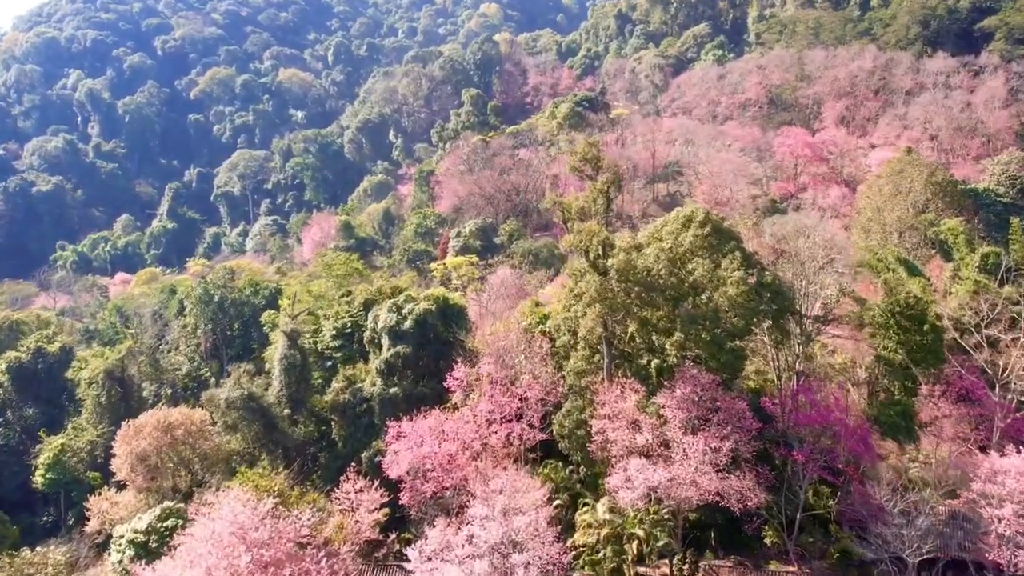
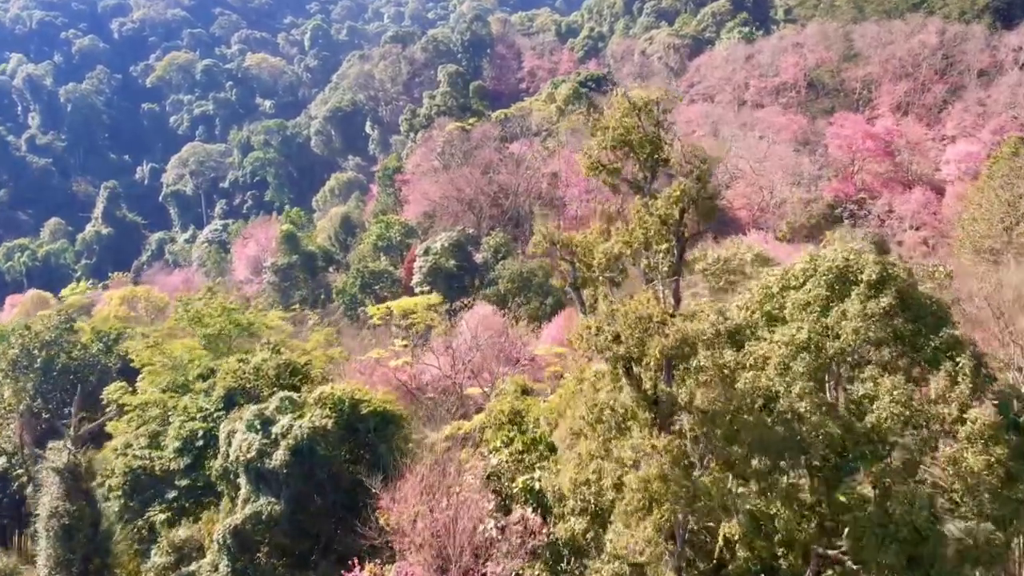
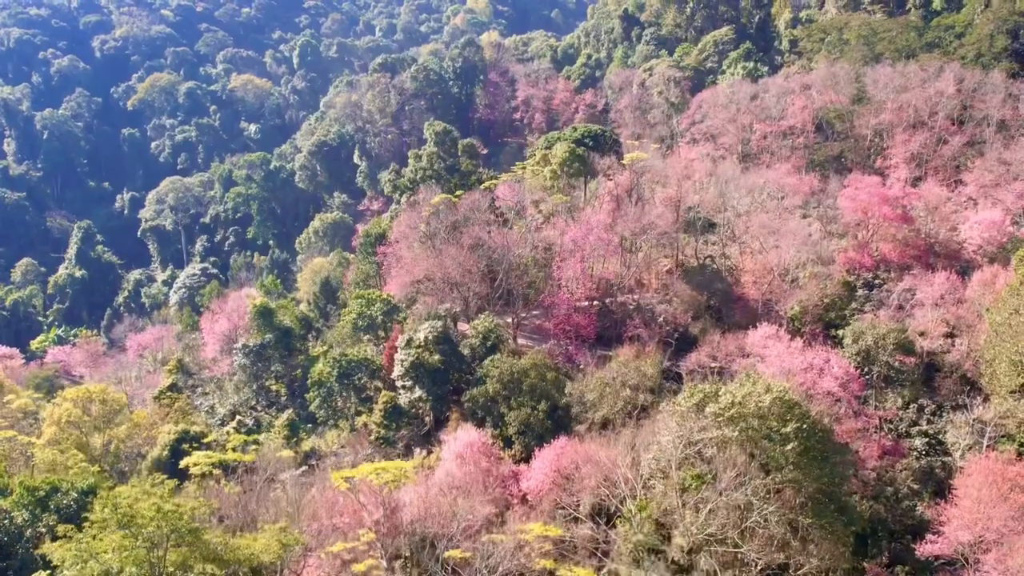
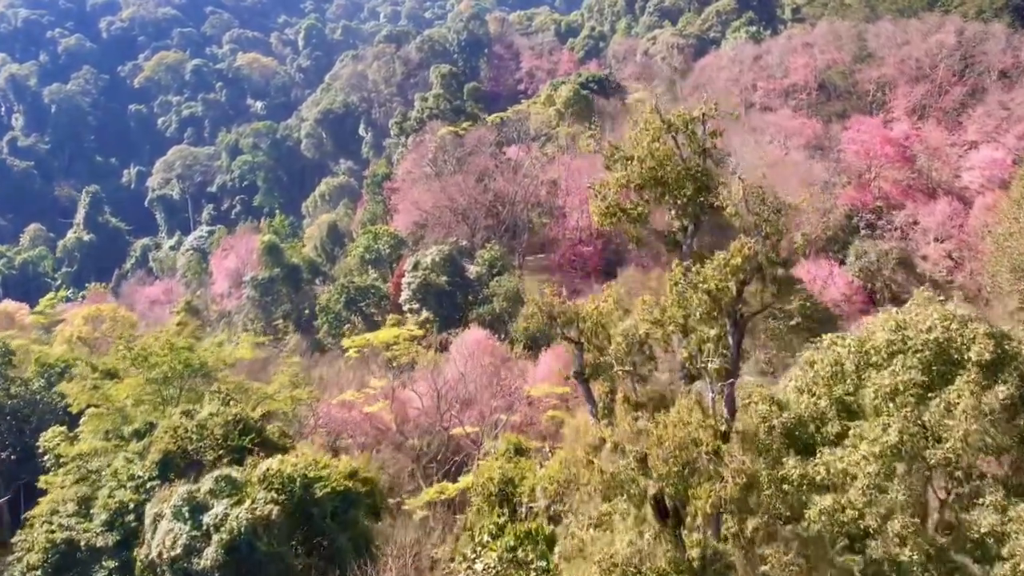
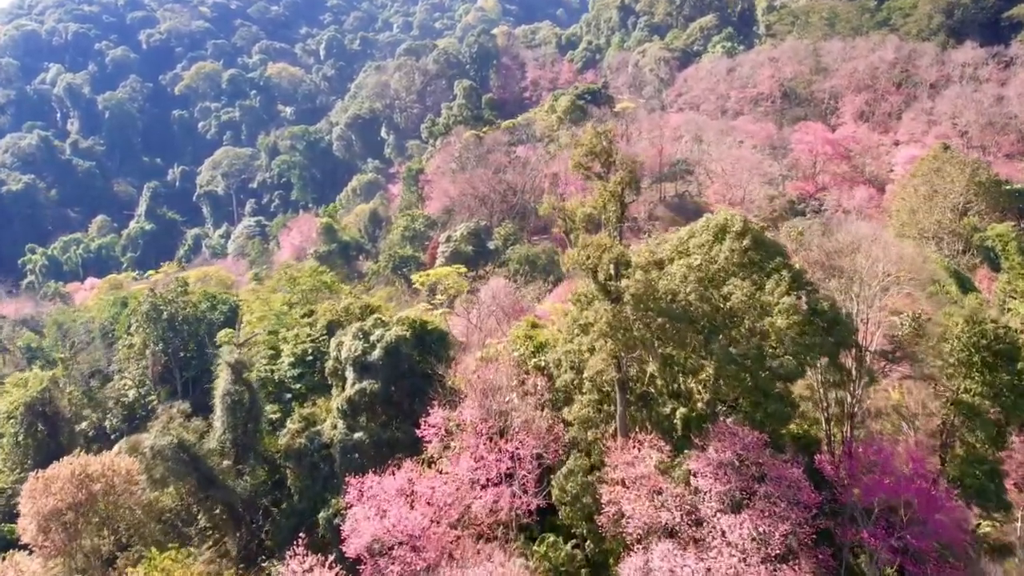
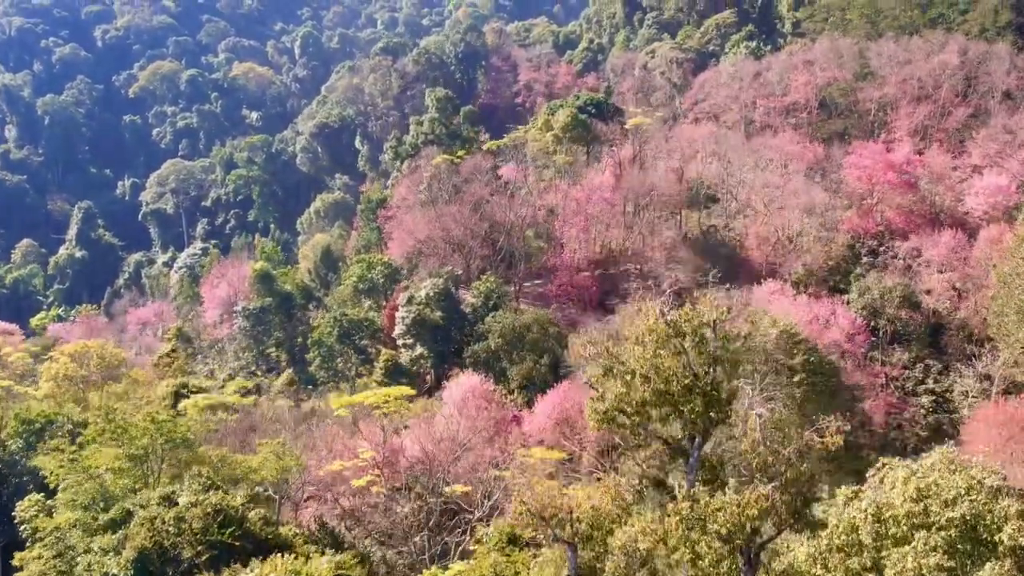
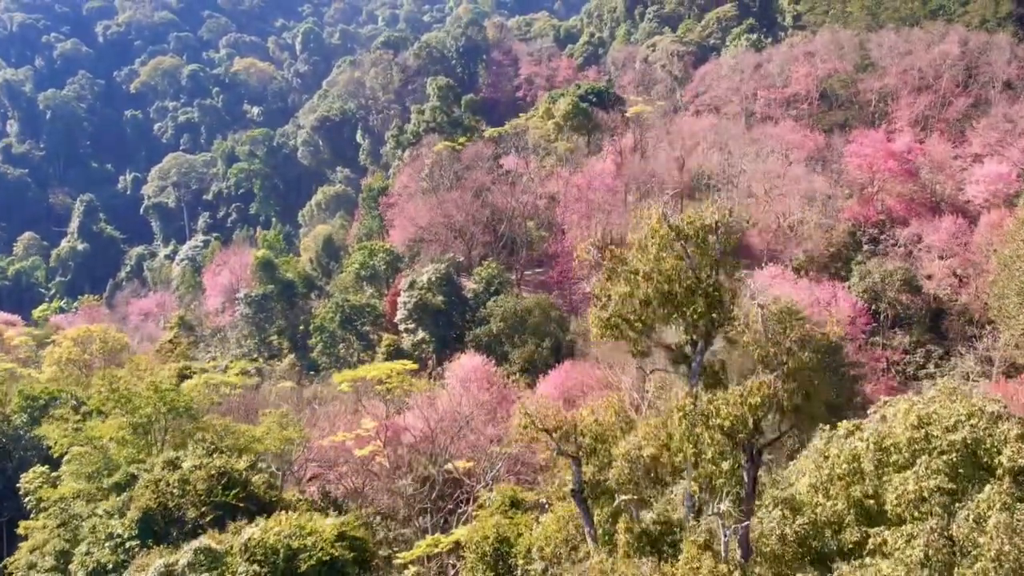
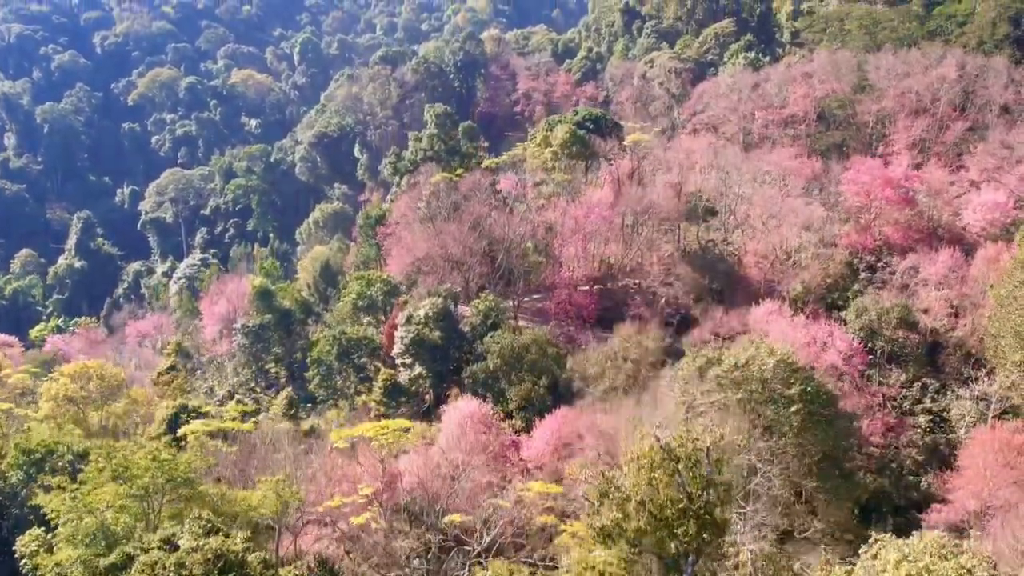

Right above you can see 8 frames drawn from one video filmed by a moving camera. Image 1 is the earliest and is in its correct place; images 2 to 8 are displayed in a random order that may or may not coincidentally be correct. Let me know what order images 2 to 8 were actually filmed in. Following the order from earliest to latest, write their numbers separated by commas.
5, 2, 4, 7, 6, 8, 3
